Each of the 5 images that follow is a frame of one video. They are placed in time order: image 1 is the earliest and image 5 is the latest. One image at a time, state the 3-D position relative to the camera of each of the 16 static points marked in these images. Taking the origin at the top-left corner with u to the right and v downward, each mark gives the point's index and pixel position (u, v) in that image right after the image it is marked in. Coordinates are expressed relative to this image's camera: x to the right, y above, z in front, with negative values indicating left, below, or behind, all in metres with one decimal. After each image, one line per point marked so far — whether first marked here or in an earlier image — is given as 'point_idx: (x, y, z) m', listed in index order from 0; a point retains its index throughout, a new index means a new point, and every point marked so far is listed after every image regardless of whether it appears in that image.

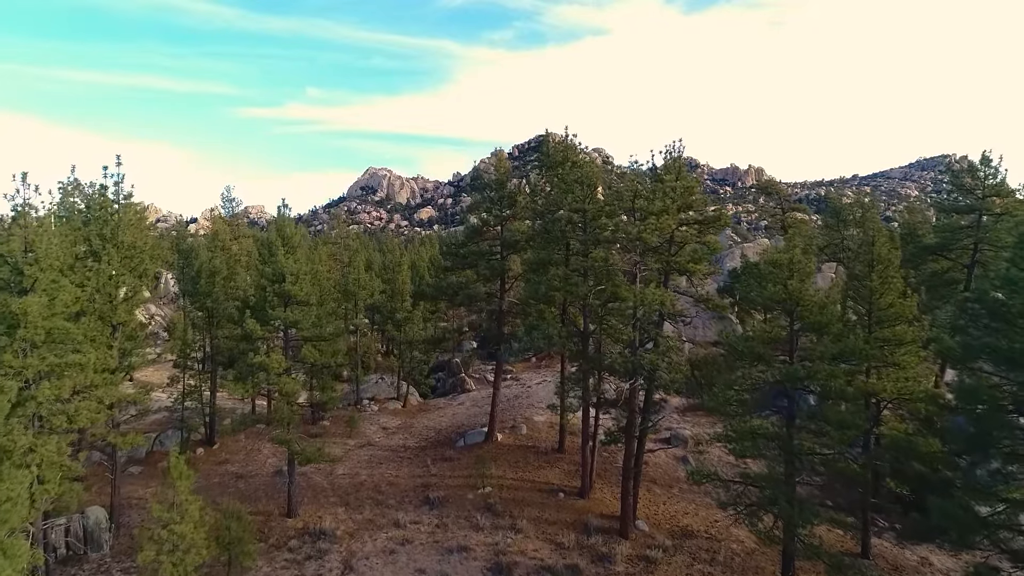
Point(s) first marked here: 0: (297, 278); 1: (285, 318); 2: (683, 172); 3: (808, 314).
0: (-7.9, +0.4, +19.8) m
1: (-8.0, -1.1, +19.1) m
2: (+5.7, +4.0, +18.2) m
3: (+8.1, -0.8, +14.8) m
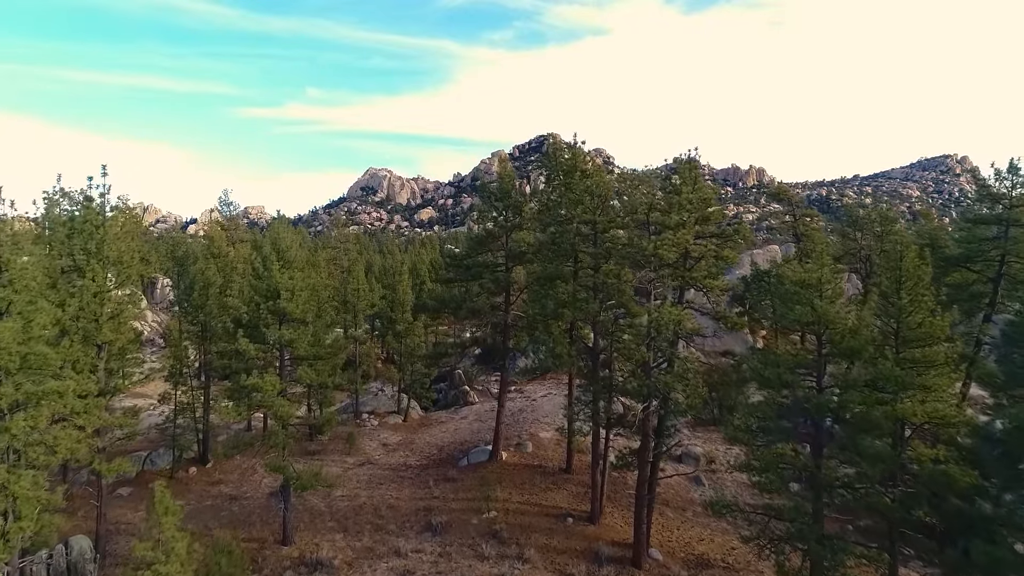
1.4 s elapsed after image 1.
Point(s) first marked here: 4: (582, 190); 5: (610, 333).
0: (-7.6, -0.2, +18.8) m
1: (-7.8, -1.6, +18.1) m
2: (+6.0, +3.4, +17.3) m
3: (+8.4, -1.3, +13.9) m
4: (+2.5, +3.5, +19.3) m
5: (+3.5, -1.6, +19.3) m
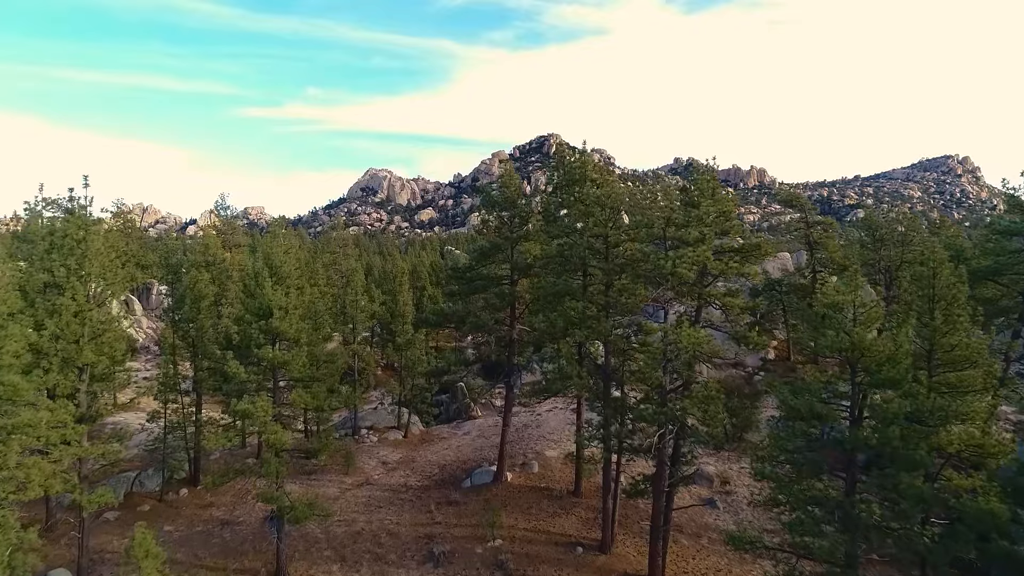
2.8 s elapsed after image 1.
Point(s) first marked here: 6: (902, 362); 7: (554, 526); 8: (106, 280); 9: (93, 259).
0: (-7.4, -0.8, +17.8) m
1: (-7.6, -2.2, +17.0) m
2: (+6.2, +2.8, +16.2) m
3: (+8.6, -1.9, +12.8) m
4: (+2.7, +2.9, +18.2) m
5: (+3.7, -2.2, +18.3) m
6: (+8.9, -1.7, +12.4) m
7: (+1.6, -8.8, +20.0) m
8: (-13.1, +0.3, +17.4) m
9: (-13.0, +0.9, +16.8) m
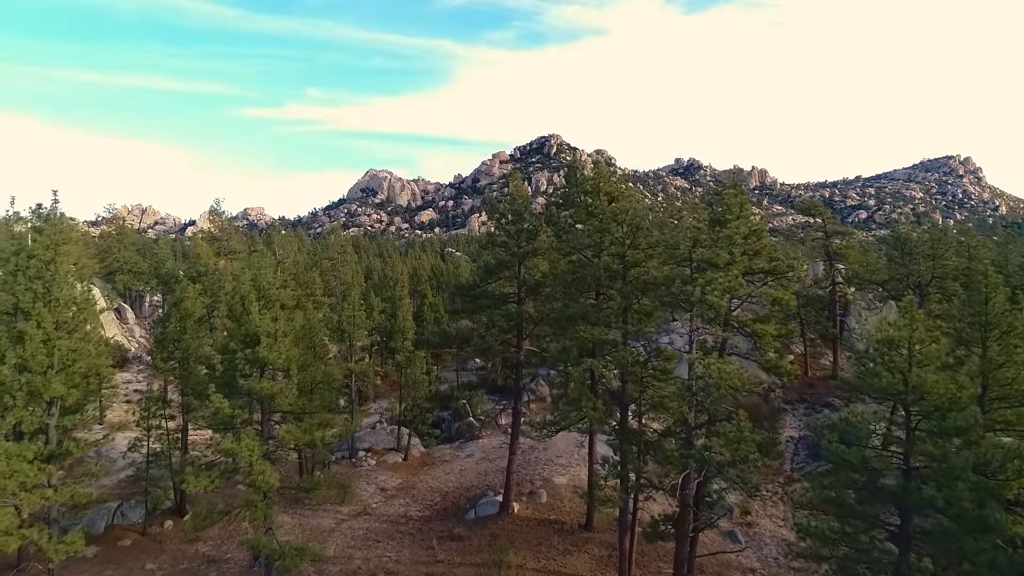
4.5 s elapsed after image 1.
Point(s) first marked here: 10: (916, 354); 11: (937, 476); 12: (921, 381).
0: (-7.1, -1.5, +16.3) m
1: (-7.3, -2.9, +15.6) m
2: (+6.5, +2.1, +14.7) m
3: (+8.9, -2.6, +11.3) m
4: (+3.0, +2.2, +16.8) m
5: (+4.0, -2.9, +16.8) m
6: (+9.2, -2.4, +10.9) m
7: (+1.8, -9.5, +18.5) m
8: (-12.8, -0.5, +15.9) m
9: (-12.8, +0.2, +15.3) m
10: (+8.8, -1.4, +11.8) m
11: (+8.8, -3.9, +11.1) m
12: (+8.5, -1.9, +11.3) m
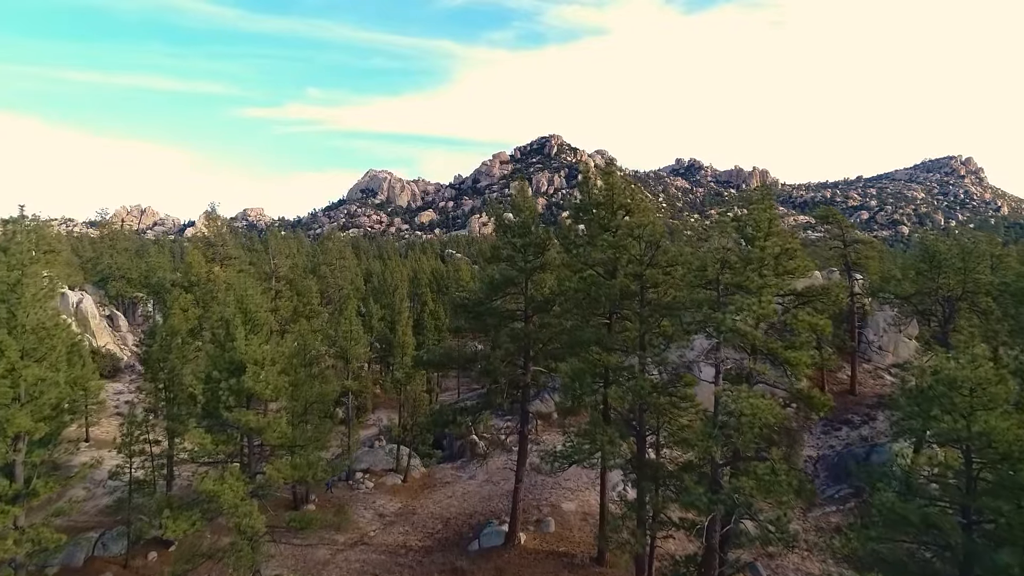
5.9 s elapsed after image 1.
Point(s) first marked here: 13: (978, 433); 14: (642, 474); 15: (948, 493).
0: (-6.9, -2.1, +15.0) m
1: (-7.1, -3.5, +14.3) m
2: (+6.7, +1.5, +13.4) m
3: (+9.1, -3.2, +10.0) m
4: (+3.2, +1.6, +15.5) m
5: (+4.3, -3.5, +15.5) m
6: (+9.4, -3.0, +9.6) m
7: (+2.1, -10.1, +17.2) m
8: (-12.5, -1.1, +14.6) m
9: (-12.5, -0.4, +14.0) m
10: (+9.0, -2.0, +10.5) m
11: (+9.0, -4.5, +9.8) m
12: (+8.7, -2.5, +10.0) m
13: (+8.7, -2.7, +10.1) m
14: (+3.7, -5.3, +15.6) m
15: (+8.7, -4.0, +10.7) m
